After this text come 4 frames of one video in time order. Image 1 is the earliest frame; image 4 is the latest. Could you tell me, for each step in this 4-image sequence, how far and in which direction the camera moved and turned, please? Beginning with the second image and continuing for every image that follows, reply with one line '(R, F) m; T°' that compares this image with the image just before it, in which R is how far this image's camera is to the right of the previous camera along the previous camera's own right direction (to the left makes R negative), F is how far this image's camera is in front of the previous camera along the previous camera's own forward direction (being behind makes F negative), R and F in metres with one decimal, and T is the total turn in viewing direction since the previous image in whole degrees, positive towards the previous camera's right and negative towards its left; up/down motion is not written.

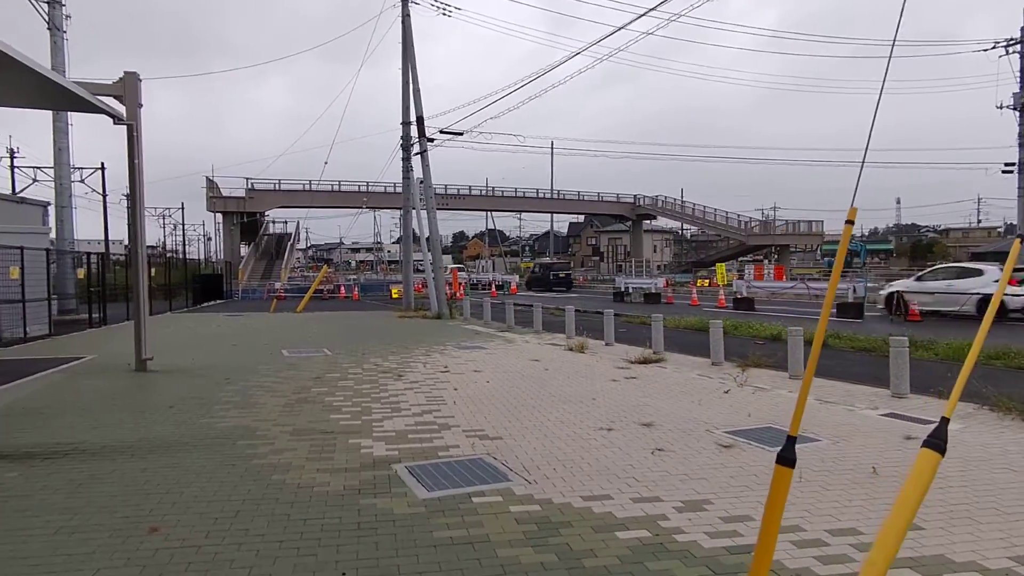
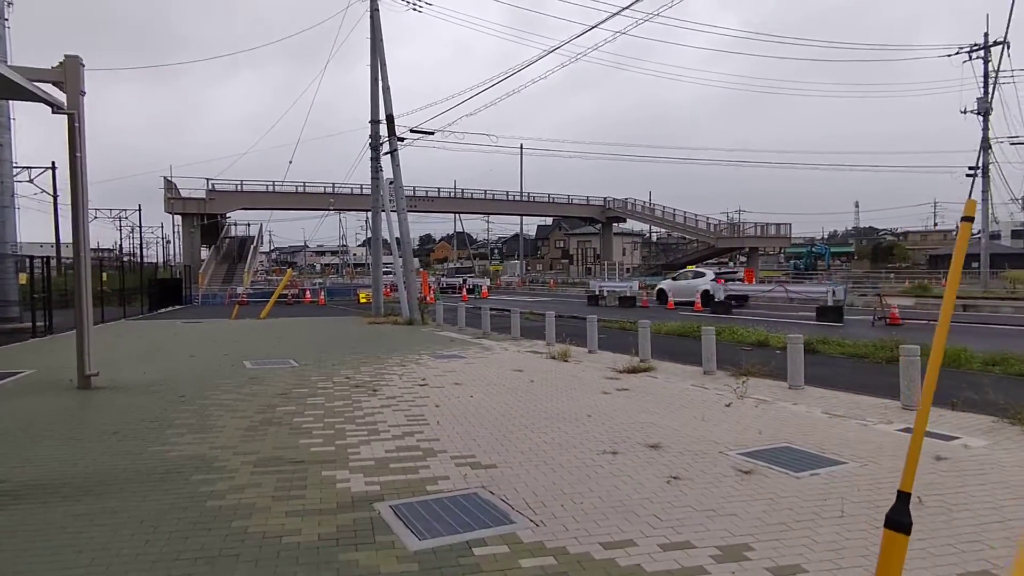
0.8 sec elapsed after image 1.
(-0.3, +0.8) m; +3°
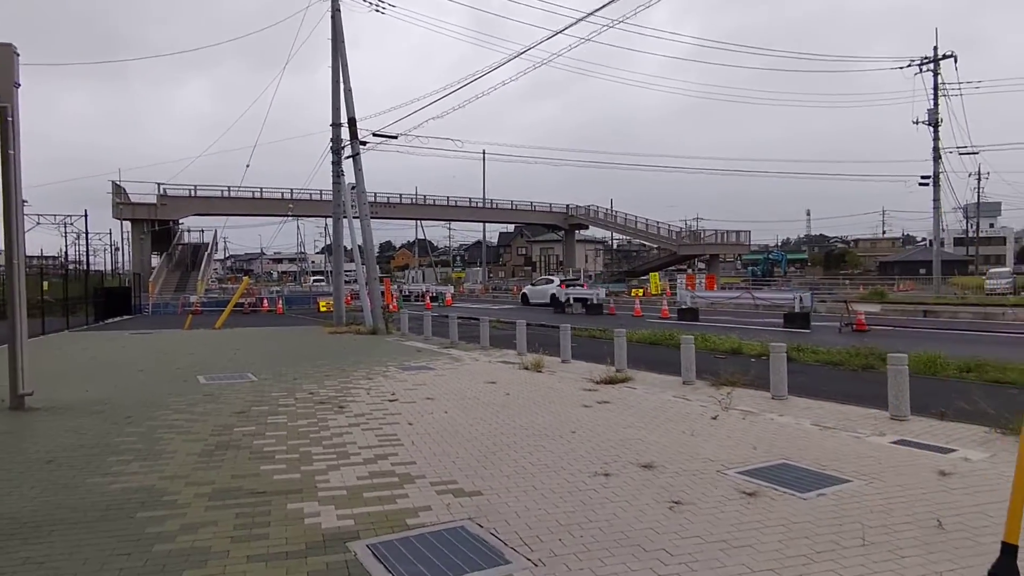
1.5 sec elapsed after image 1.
(-0.2, +0.6) m; +3°
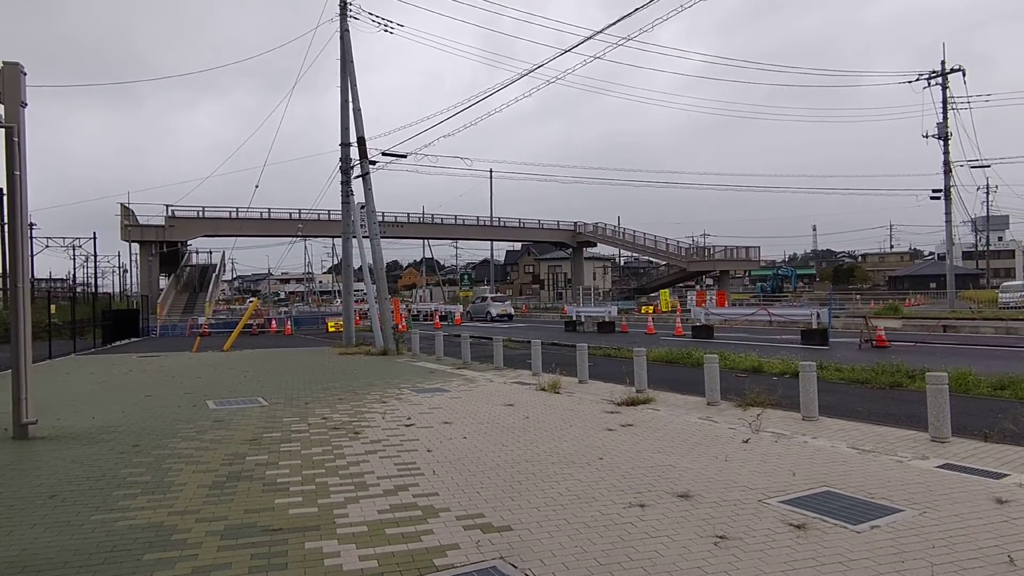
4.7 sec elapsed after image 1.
(-0.2, +0.3) m; -1°
